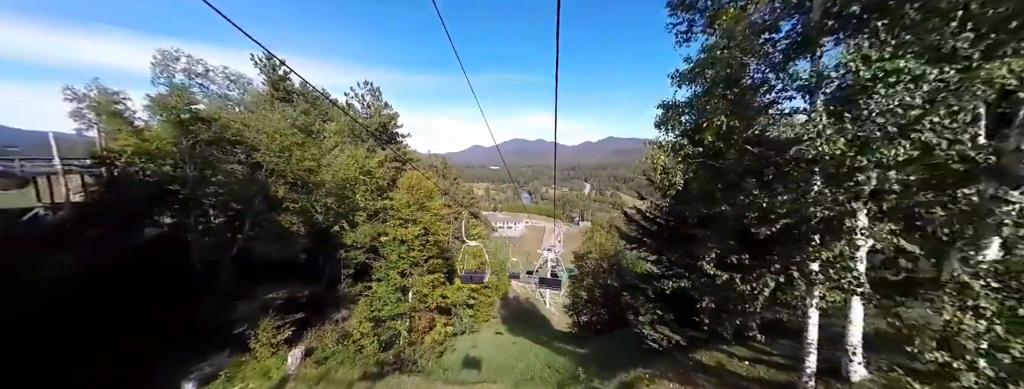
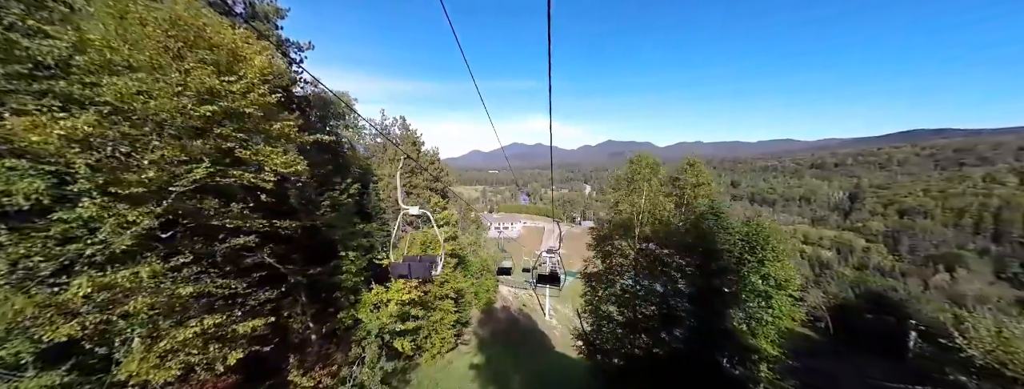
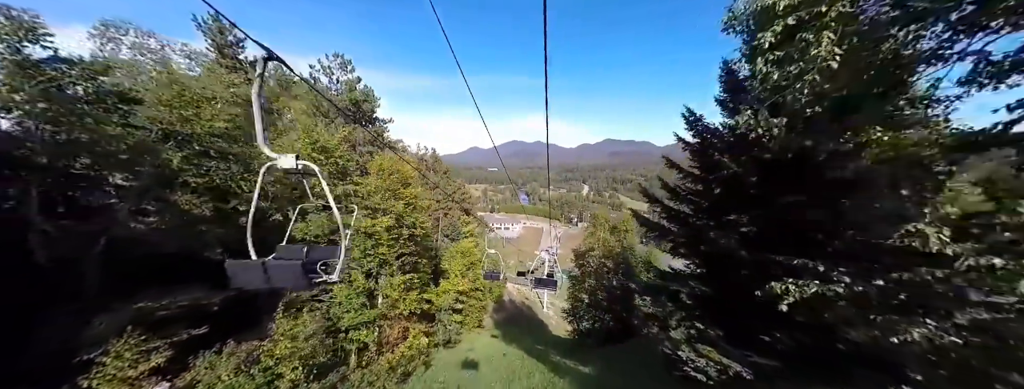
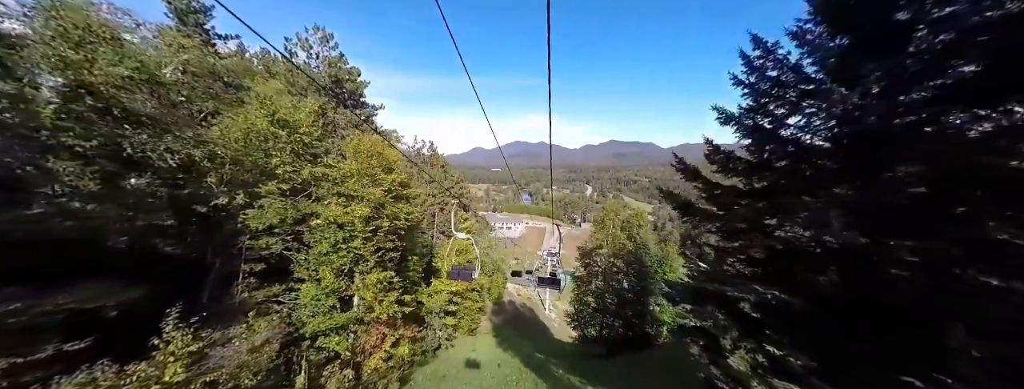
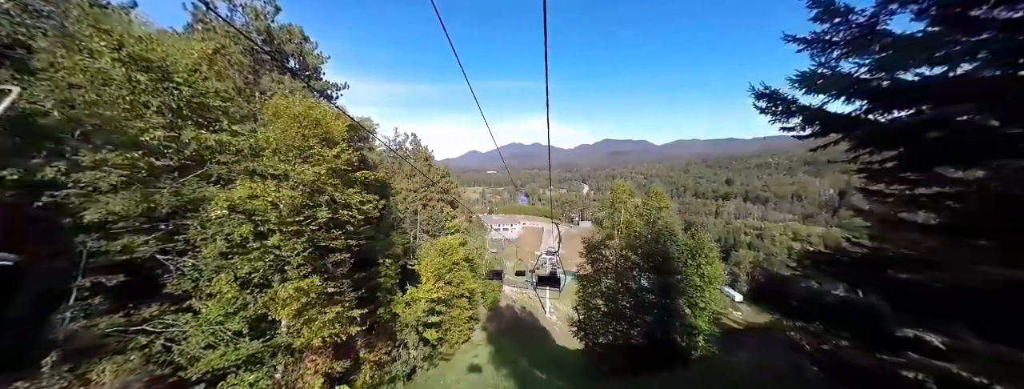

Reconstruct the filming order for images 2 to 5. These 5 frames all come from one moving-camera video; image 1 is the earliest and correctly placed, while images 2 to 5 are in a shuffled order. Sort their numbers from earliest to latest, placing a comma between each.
3, 4, 5, 2
